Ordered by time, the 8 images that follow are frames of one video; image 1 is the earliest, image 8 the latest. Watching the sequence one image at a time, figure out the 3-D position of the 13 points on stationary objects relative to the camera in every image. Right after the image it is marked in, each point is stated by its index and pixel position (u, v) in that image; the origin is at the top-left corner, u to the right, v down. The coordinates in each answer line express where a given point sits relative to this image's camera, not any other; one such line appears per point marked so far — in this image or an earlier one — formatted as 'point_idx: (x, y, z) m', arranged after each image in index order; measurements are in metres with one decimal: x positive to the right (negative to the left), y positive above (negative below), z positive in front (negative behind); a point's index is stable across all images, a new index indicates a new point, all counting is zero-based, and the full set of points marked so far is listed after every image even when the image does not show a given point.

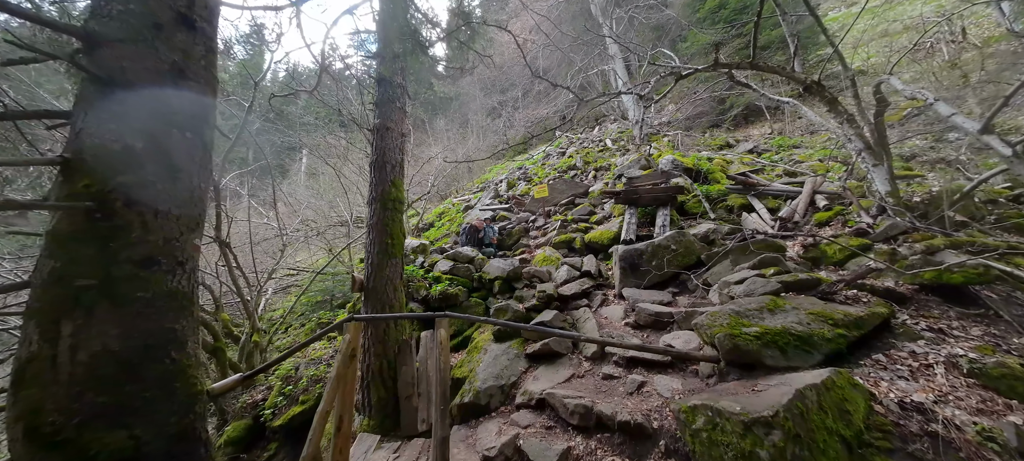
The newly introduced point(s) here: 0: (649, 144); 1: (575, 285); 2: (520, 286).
0: (+5.1, +3.2, +13.8) m
1: (+0.9, -0.8, +5.6) m
2: (+0.1, -0.8, +5.6) m
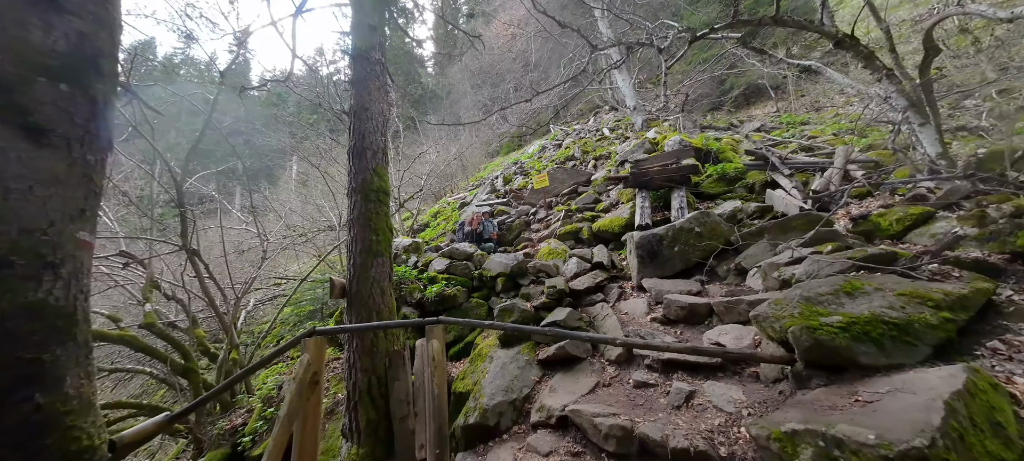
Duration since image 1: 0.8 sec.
0: (+4.9, +3.6, +13.1) m
1: (+1.0, -0.6, +4.9) m
2: (+0.2, -0.7, +4.9) m
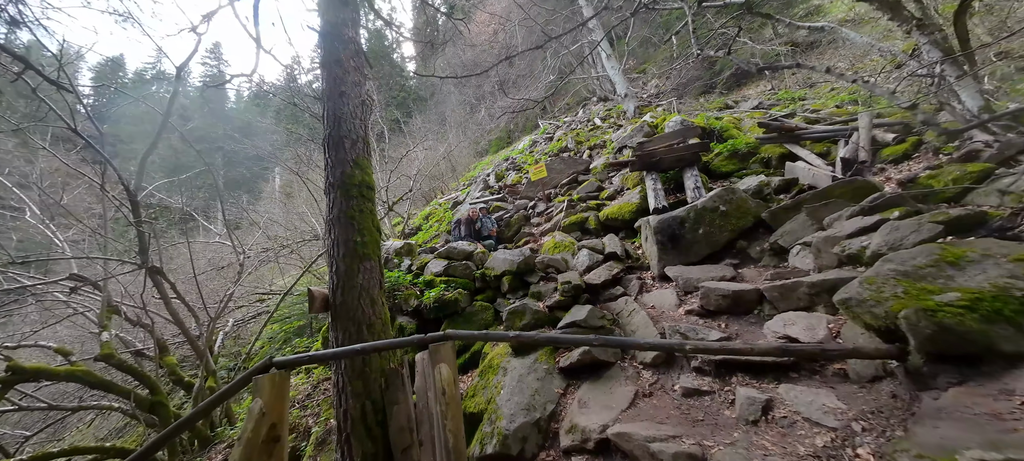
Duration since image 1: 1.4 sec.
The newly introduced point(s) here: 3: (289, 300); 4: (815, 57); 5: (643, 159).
0: (+4.5, +4.0, +12.7) m
1: (+1.1, -0.5, +4.4) m
2: (+0.3, -0.6, +4.4) m
3: (-4.7, -1.5, +7.8) m
4: (+11.0, +6.3, +13.5) m
5: (+2.0, +1.1, +5.8) m
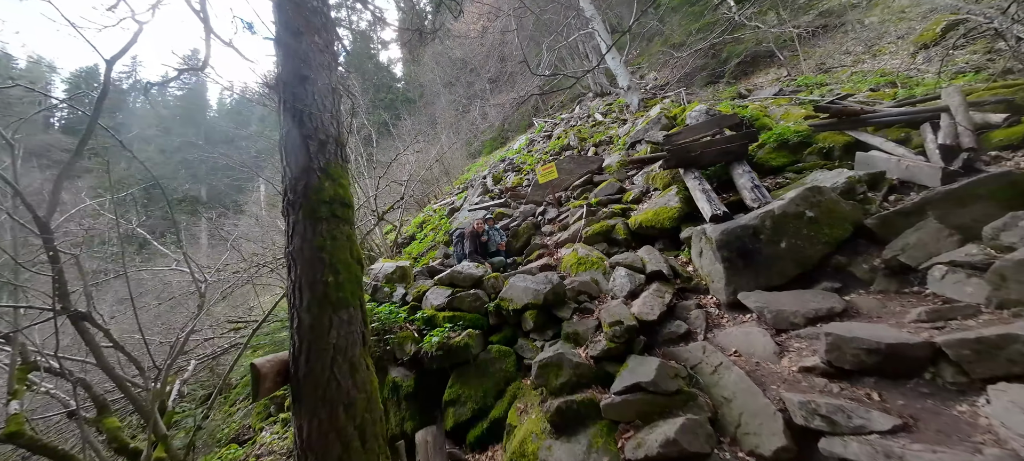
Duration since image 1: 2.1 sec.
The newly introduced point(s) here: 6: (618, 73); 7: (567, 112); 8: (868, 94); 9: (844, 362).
0: (+4.4, +3.9, +11.8) m
1: (+1.3, -0.6, +3.4) m
2: (+0.5, -0.8, +3.4) m
3: (-4.5, -1.8, +6.7) m
4: (+10.8, +6.5, +12.7) m
5: (+2.2, +1.0, +4.8) m
6: (+3.7, +5.5, +12.9) m
7: (+2.5, +5.6, +17.5) m
8: (+6.9, +2.7, +7.2) m
9: (+1.9, -0.7, +2.1) m
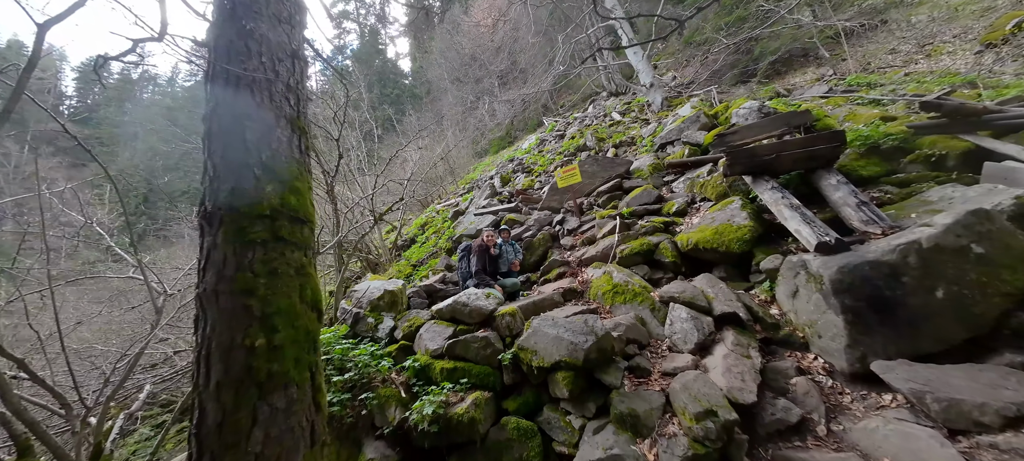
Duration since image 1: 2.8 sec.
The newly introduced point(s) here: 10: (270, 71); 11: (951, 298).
0: (+4.8, +3.6, +10.8) m
1: (+1.5, -0.9, +2.4) m
2: (+0.7, -1.0, +2.4) m
3: (-4.3, -1.9, +5.7) m
4: (+11.3, +6.0, +11.6) m
5: (+2.4, +0.7, +3.8) m
6: (+4.1, +5.2, +11.9) m
7: (+3.0, +5.3, +16.5) m
8: (+7.2, +2.3, +6.1) m
9: (+2.1, -1.0, +1.1) m
10: (-1.4, +0.9, +2.1) m
11: (+2.6, -0.4, +2.2) m
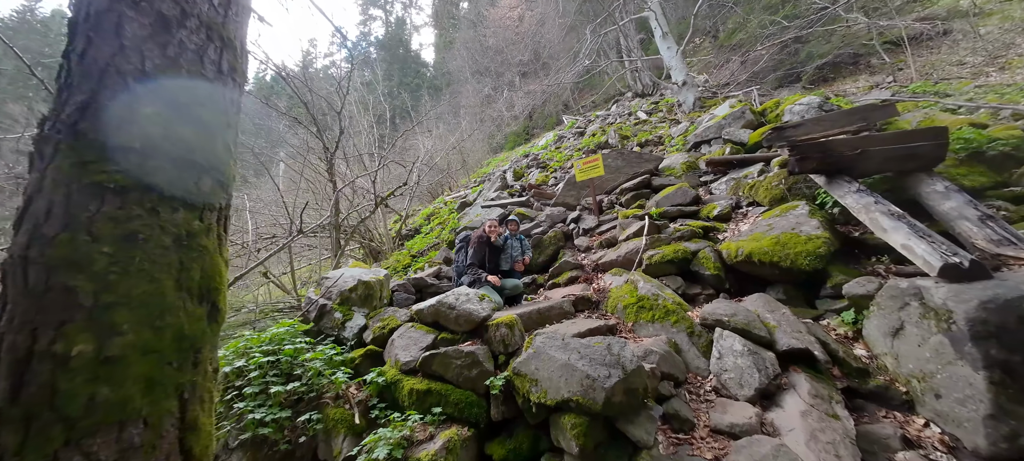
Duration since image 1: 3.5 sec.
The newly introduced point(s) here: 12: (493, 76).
0: (+5.3, +3.3, +9.9) m
1: (+1.4, -0.9, +1.7) m
2: (+0.6, -0.9, +1.7) m
3: (-4.3, -1.5, +5.2) m
4: (+12.0, +5.1, +10.6) m
5: (+2.5, +0.6, +3.0) m
6: (+4.8, +4.9, +11.1) m
7: (+3.9, +5.1, +15.7) m
8: (+7.5, +1.8, +5.2) m
9: (+2.0, -1.1, +0.4) m
10: (-1.3, +1.1, +1.5) m
11: (+2.6, -0.5, +1.4) m
12: (-0.8, +6.6, +15.9) m
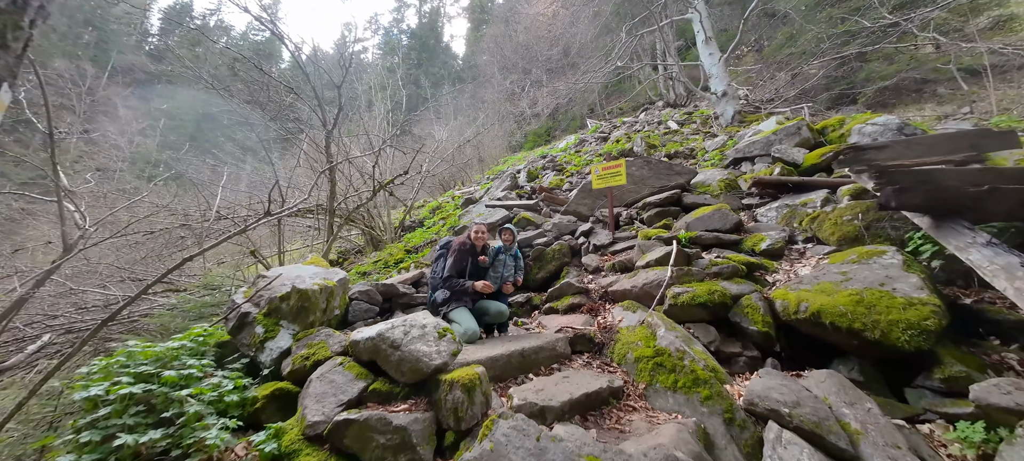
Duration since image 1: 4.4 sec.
0: (+5.8, +2.6, +9.0) m
1: (+1.2, -1.1, +1.0) m
2: (+0.4, -1.1, +1.0) m
3: (-4.4, -1.1, +4.7) m
4: (+12.7, +3.7, +9.4) m
5: (+2.5, +0.3, +2.3) m
6: (+5.5, +4.3, +10.2) m
7: (+4.8, +4.6, +14.9) m
8: (+7.6, +0.9, +4.2) m
9: (+1.7, -1.3, -0.3) m
10: (-1.3, +1.2, +0.8) m
11: (+2.4, -0.9, +0.6) m
12: (+0.3, +6.6, +15.2) m
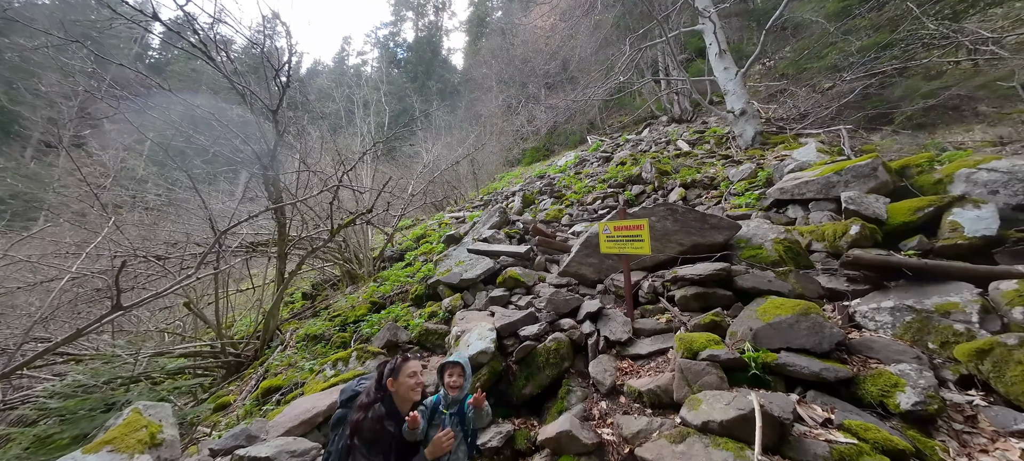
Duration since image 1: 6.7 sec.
0: (+5.7, +1.8, +7.9) m
1: (+1.0, -1.7, -0.3) m
2: (+0.2, -1.7, -0.3) m
3: (-4.6, -1.8, +3.4) m
4: (+12.5, +2.8, +8.3) m
5: (+2.3, -0.4, +1.0) m
6: (+5.3, +3.4, +9.1) m
7: (+4.6, +3.6, +13.7) m
8: (+7.4, +0.2, +3.0) m
9: (+1.5, -1.9, -1.6) m
10: (-1.4, +0.5, -0.4) m
11: (+2.2, -1.5, -0.6) m
12: (+0.1, +5.6, +14.1) m
